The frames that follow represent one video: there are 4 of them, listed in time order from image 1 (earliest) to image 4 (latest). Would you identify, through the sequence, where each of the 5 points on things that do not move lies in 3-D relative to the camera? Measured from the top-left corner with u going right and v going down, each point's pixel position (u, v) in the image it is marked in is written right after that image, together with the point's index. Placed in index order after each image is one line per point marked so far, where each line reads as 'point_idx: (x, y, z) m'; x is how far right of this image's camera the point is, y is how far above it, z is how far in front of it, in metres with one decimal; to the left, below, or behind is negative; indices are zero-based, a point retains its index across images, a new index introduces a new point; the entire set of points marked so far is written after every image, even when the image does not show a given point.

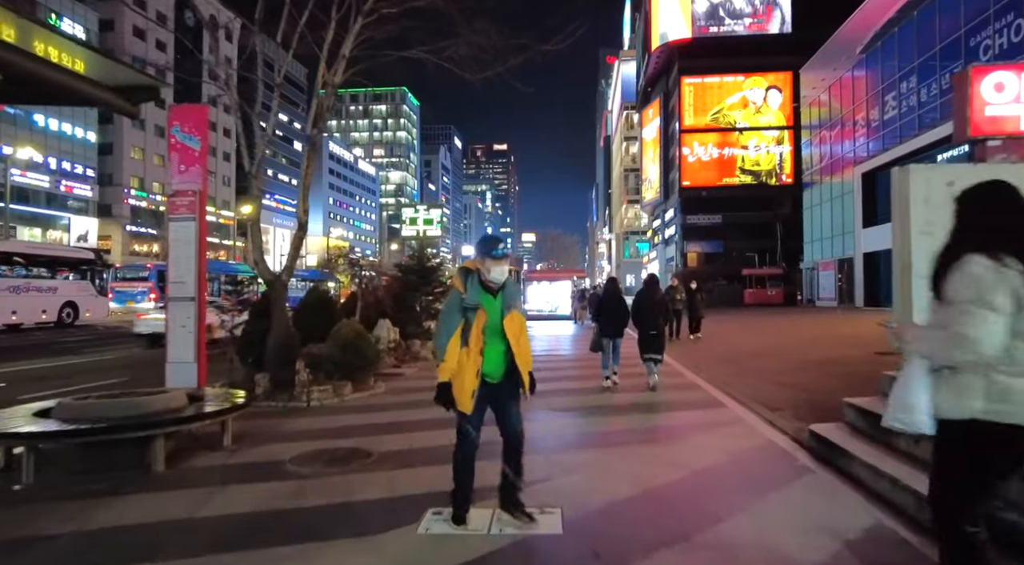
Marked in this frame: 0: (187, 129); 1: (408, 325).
0: (-4.3, +2.0, +8.4) m
1: (-2.5, -1.0, +14.9) m
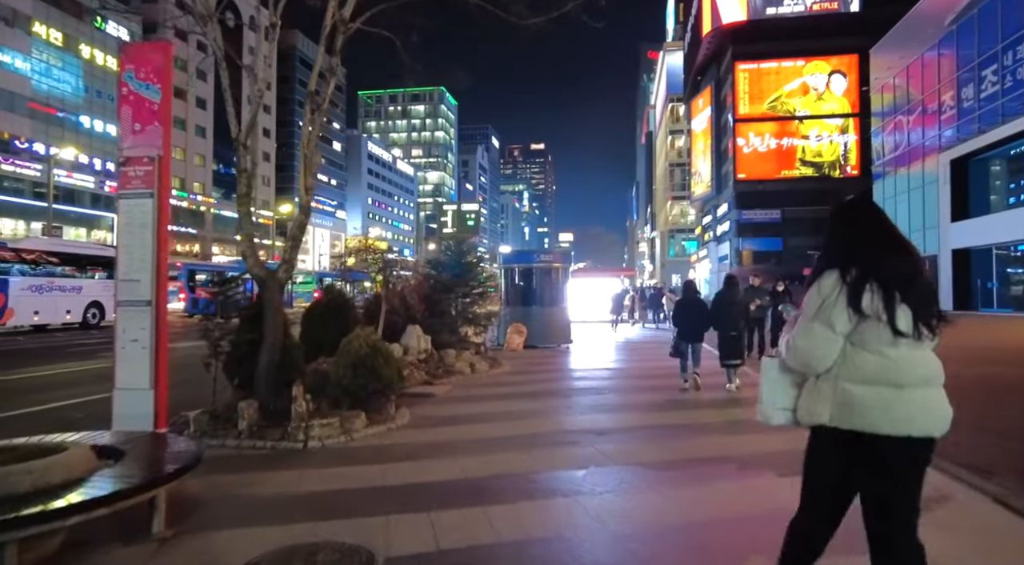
0: (-3.6, +2.1, +6.2) m
1: (-1.4, -1.0, +12.6) m
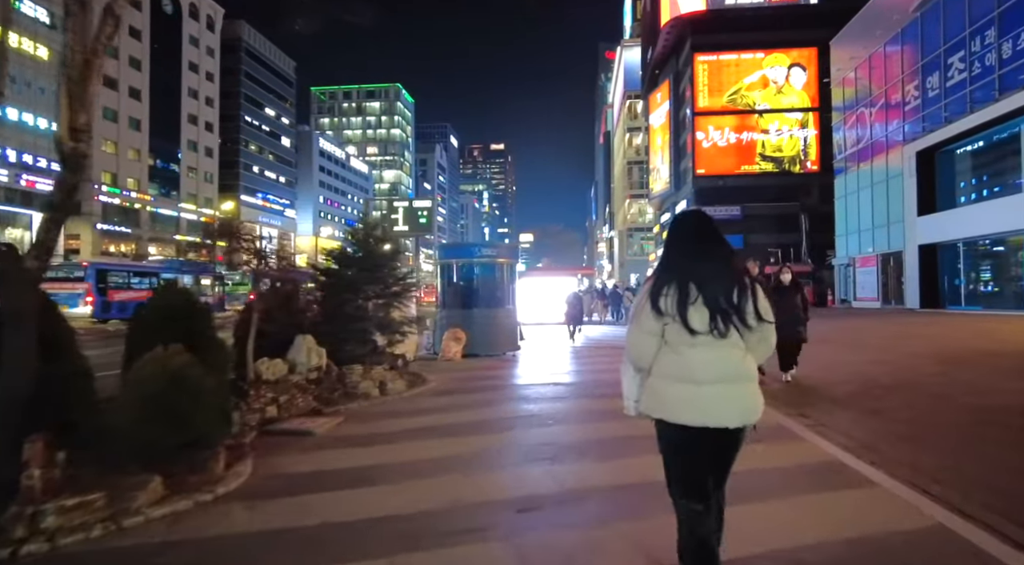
0: (-4.5, +2.1, +3.4) m
1: (-2.7, -1.0, +10.0) m
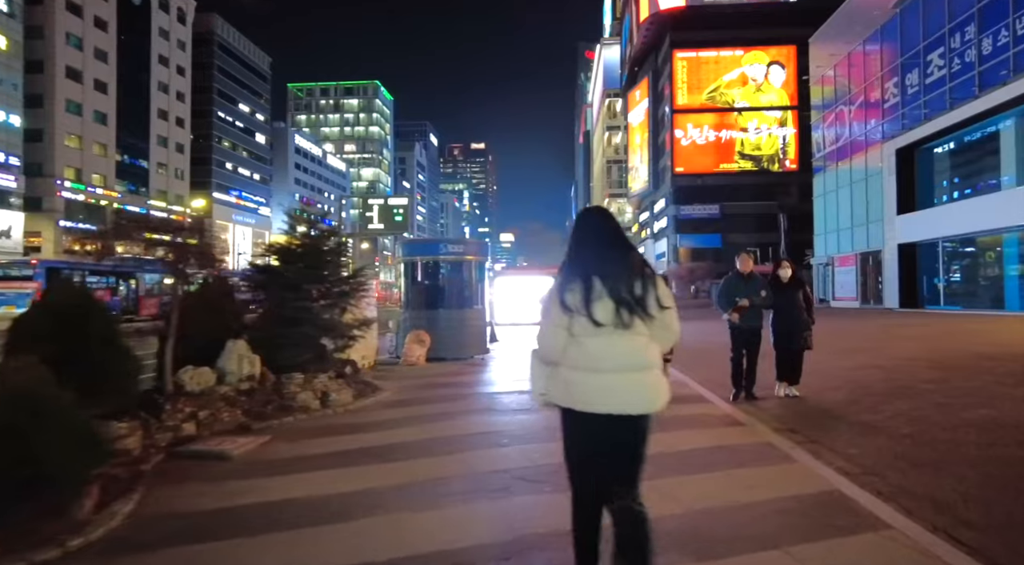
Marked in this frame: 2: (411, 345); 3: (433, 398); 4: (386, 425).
0: (-4.8, +2.1, +2.3) m
1: (-3.2, -1.0, +9.0) m
2: (-2.4, -1.5, +14.7) m
3: (-1.3, -1.8, +10.0) m
4: (-1.5, -1.8, +8.0) m
